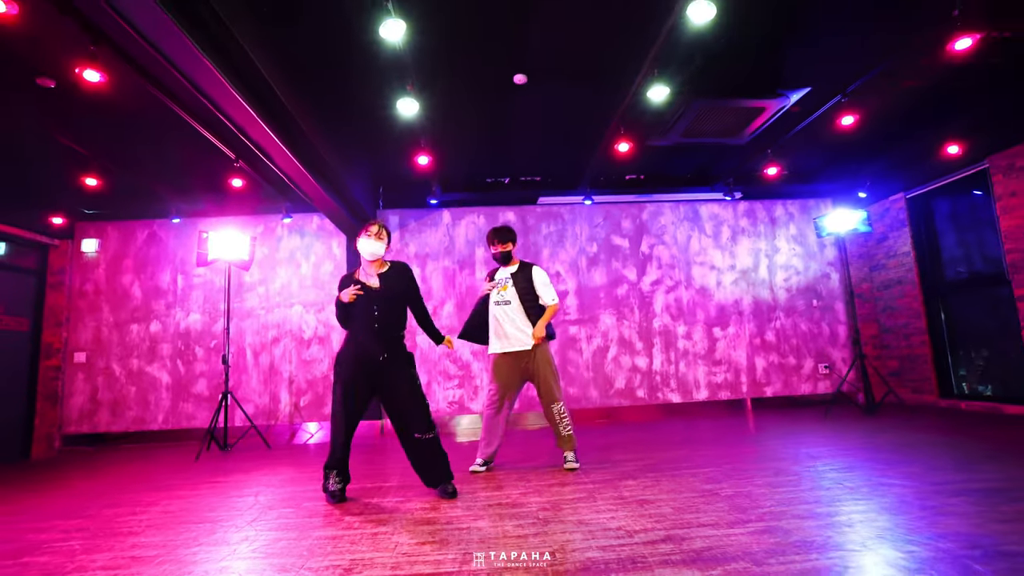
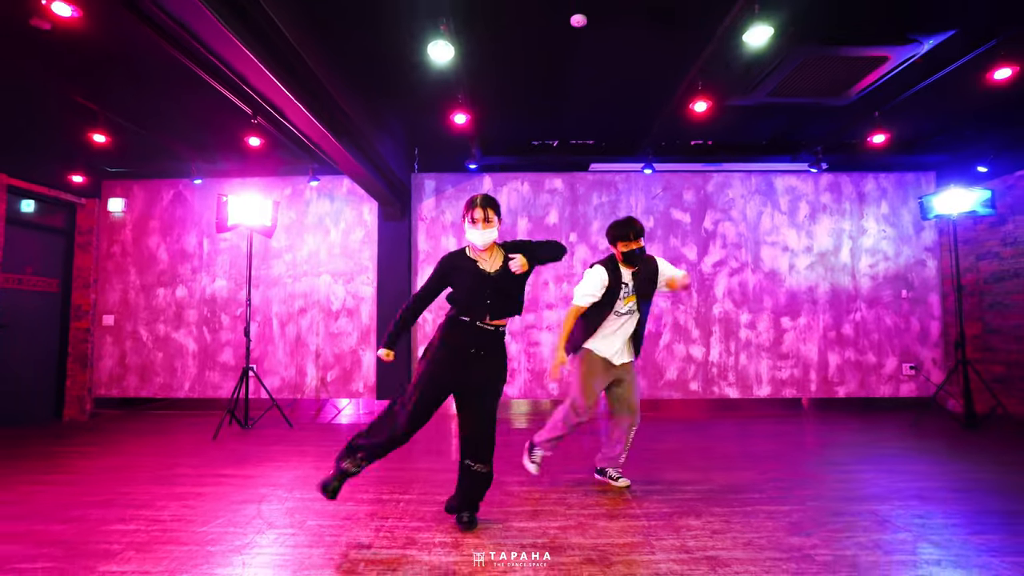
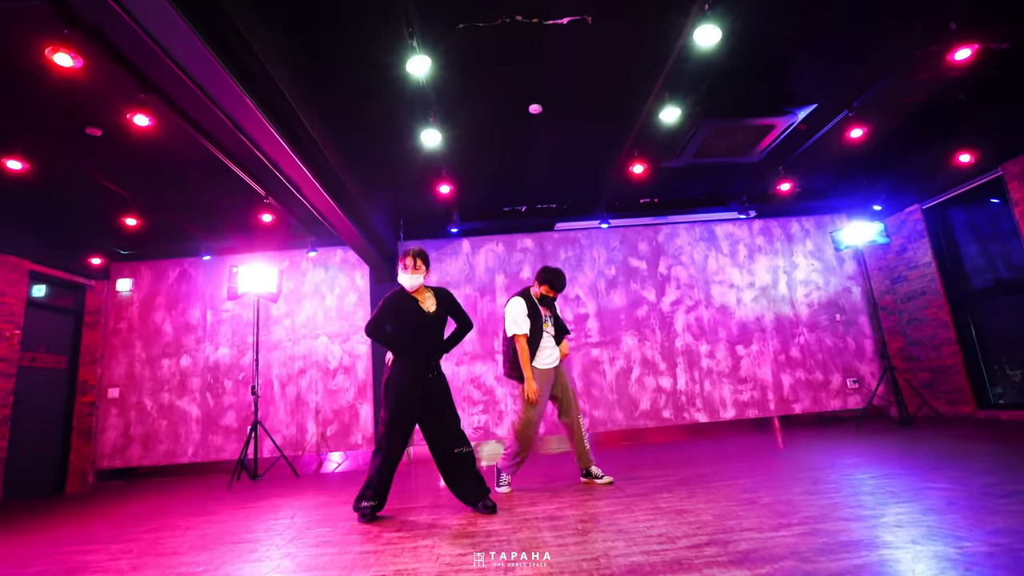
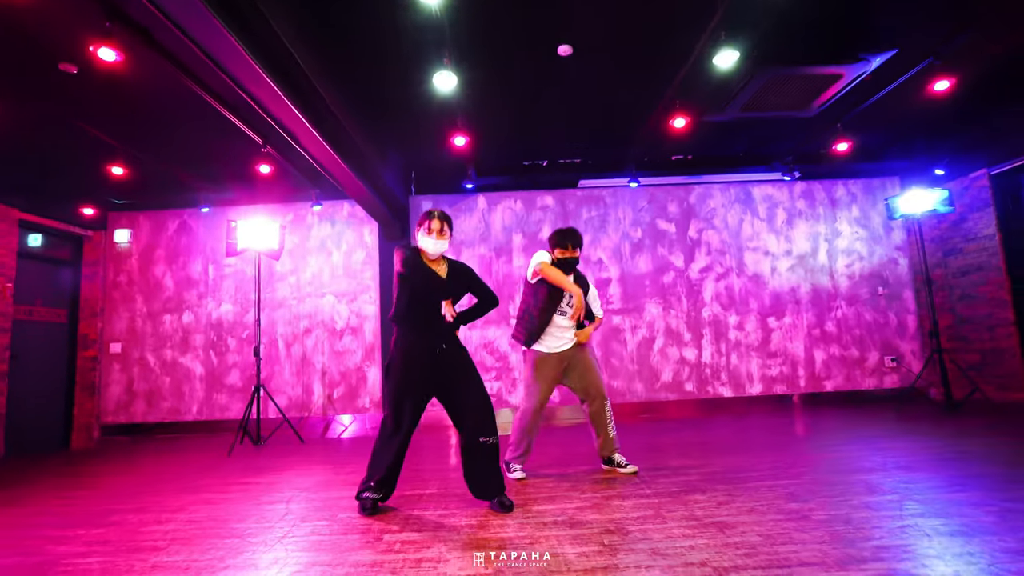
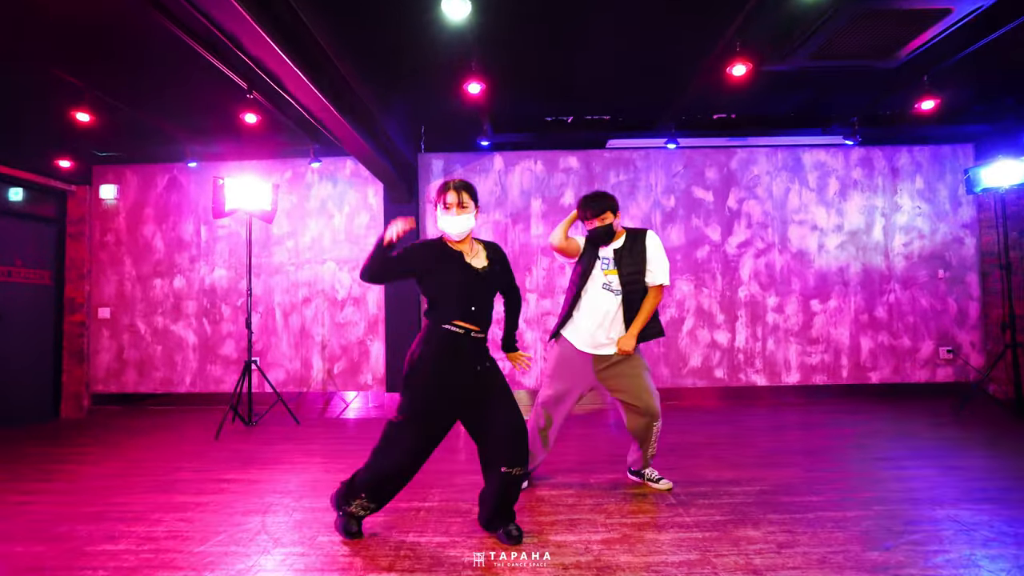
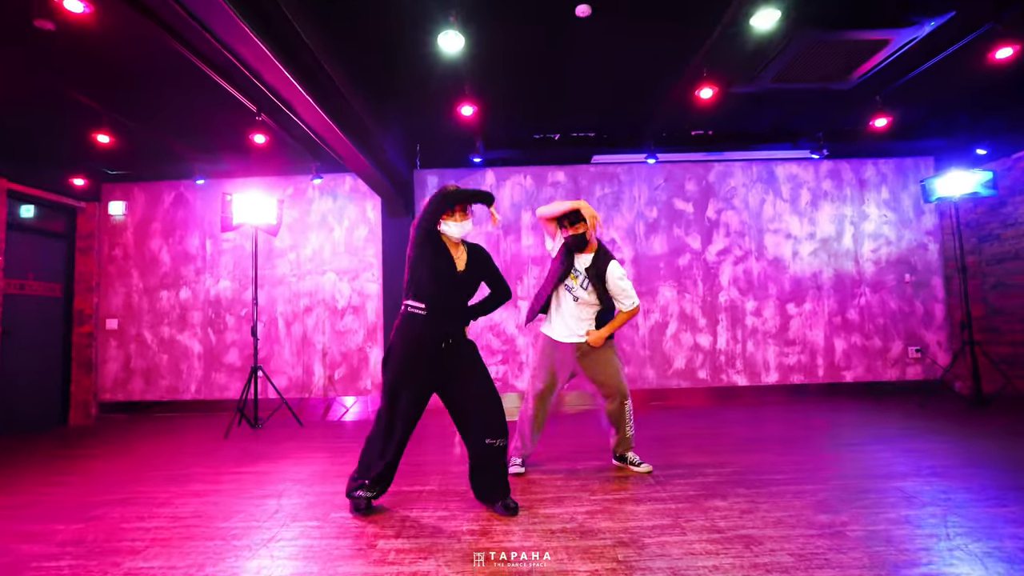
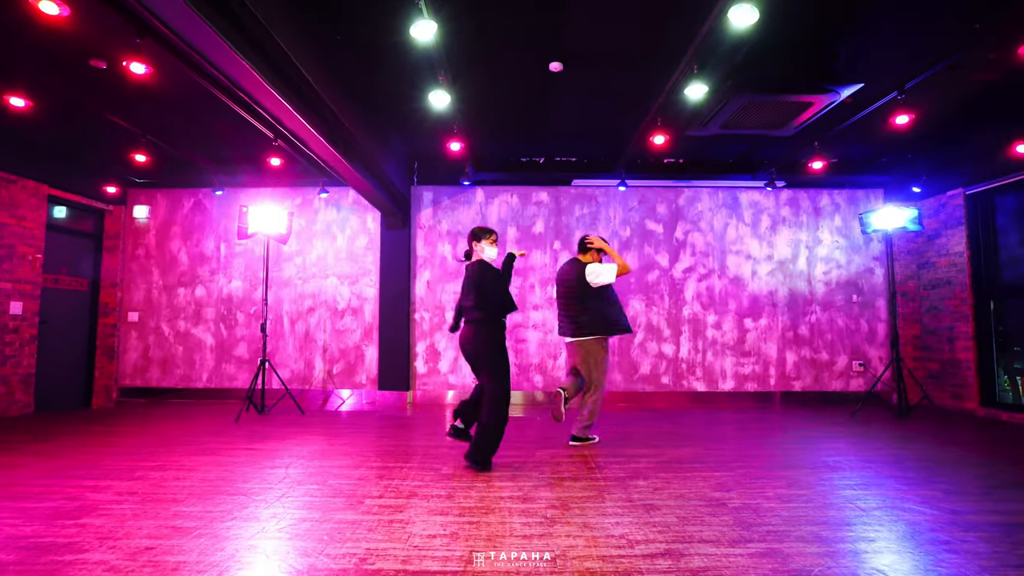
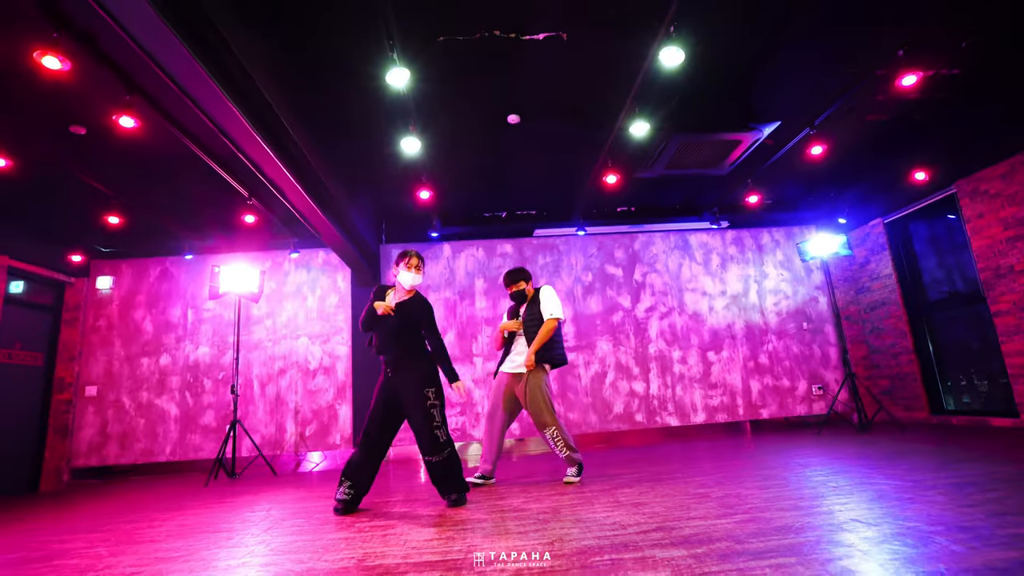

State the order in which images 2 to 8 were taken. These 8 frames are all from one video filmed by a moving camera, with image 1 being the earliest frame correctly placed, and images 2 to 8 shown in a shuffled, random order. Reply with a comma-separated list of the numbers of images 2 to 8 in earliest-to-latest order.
8, 3, 4, 6, 5, 2, 7
